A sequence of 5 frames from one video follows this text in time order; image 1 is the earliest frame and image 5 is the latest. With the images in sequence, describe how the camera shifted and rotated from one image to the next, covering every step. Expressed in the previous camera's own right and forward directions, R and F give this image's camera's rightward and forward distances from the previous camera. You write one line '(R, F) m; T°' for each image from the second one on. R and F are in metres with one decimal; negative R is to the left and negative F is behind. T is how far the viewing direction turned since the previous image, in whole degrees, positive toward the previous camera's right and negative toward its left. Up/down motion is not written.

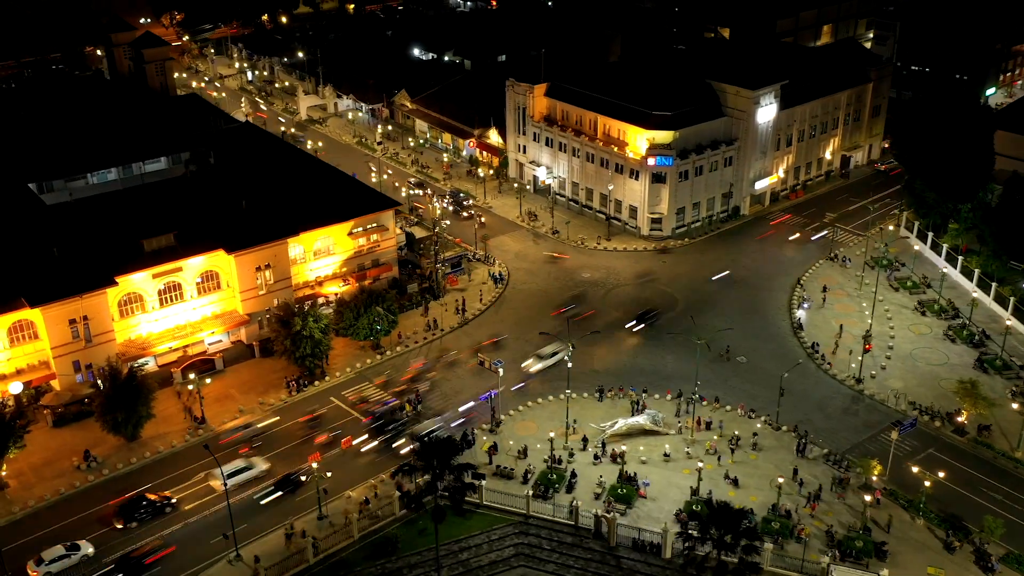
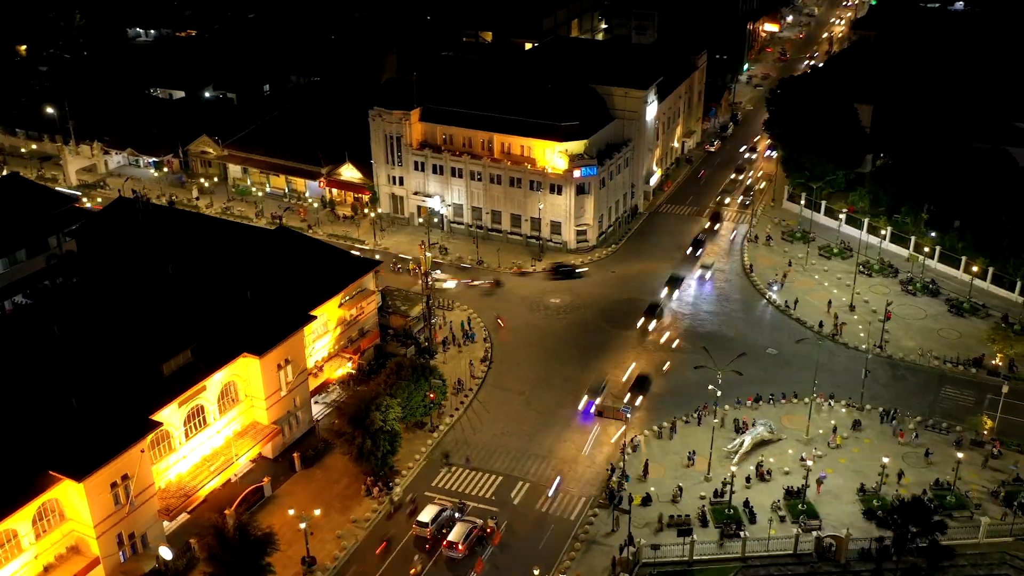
(-34.0, +13.0) m; +22°
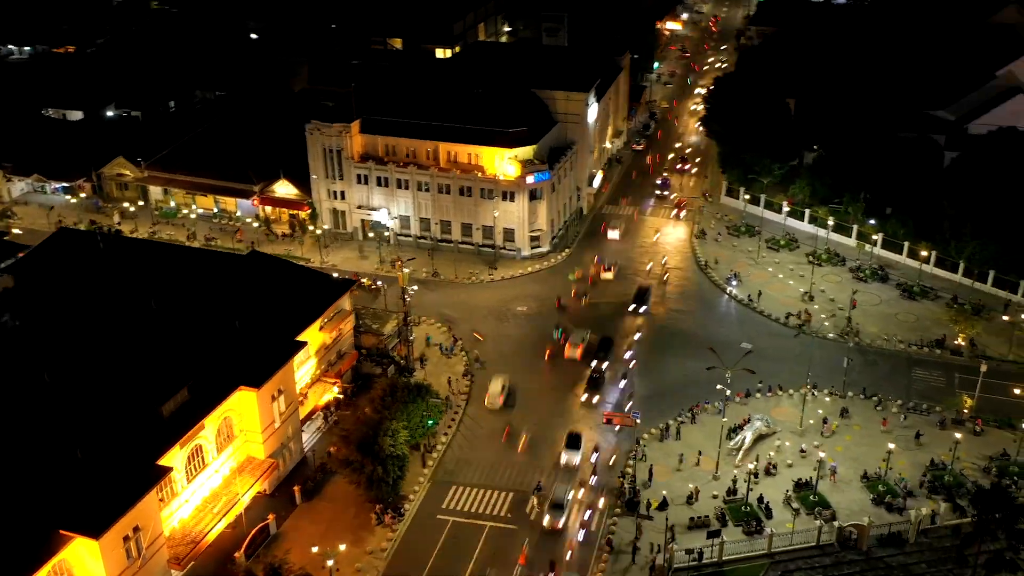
(-9.0, +1.8) m; +7°
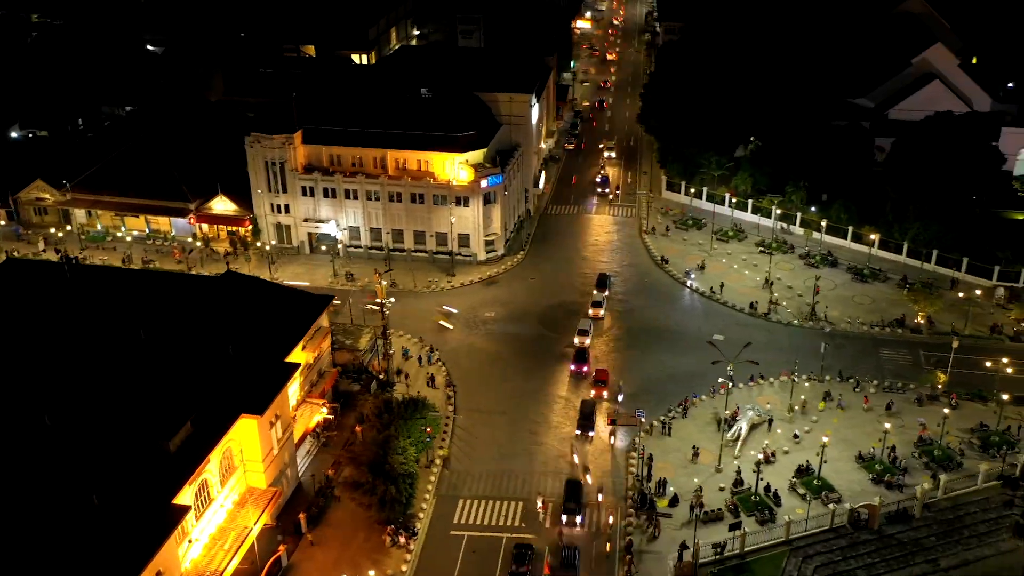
(-8.1, +1.4) m; +7°
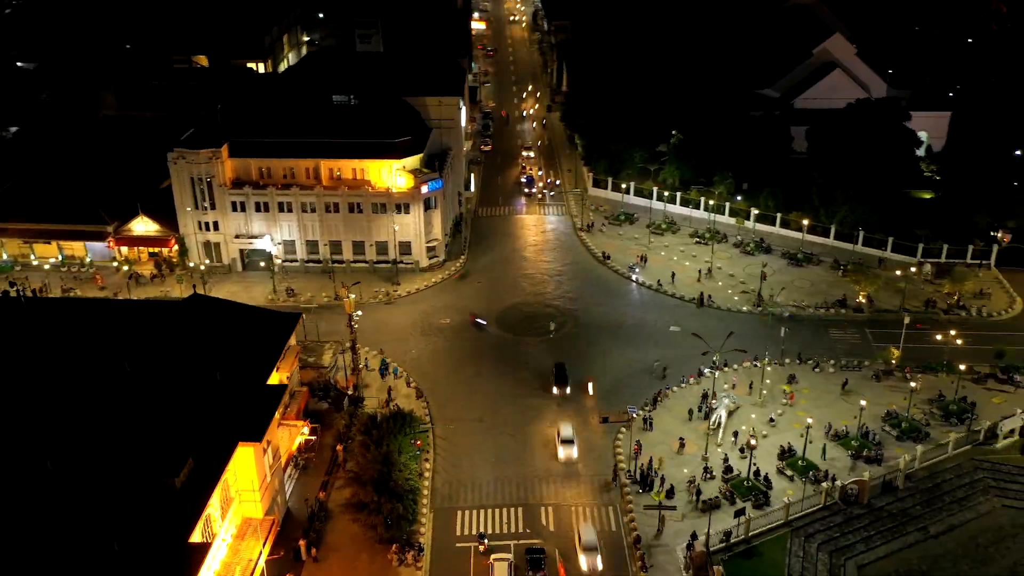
(-8.4, +1.2) m; +8°
